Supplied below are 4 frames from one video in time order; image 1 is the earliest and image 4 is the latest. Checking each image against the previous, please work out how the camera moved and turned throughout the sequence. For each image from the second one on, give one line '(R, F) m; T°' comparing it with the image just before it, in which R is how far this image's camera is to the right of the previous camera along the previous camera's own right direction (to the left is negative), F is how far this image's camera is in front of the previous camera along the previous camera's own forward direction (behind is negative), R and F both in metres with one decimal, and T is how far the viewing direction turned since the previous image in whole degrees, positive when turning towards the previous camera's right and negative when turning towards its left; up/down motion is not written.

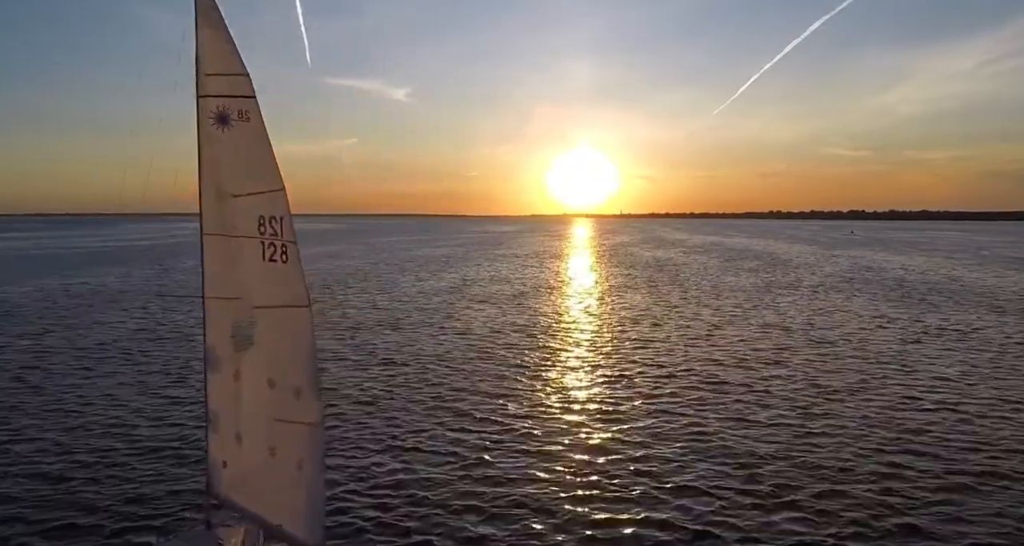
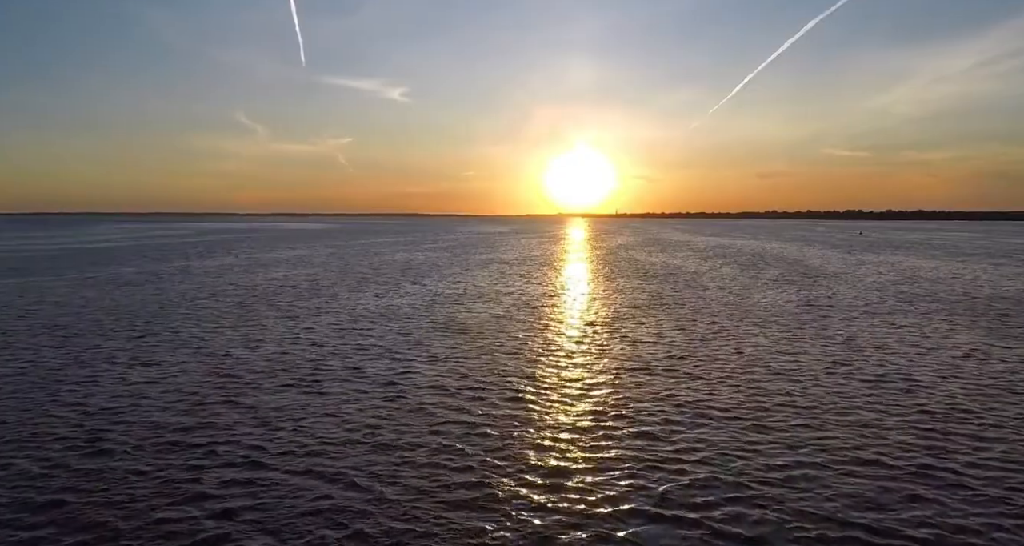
(+0.9, +8.6) m; 0°
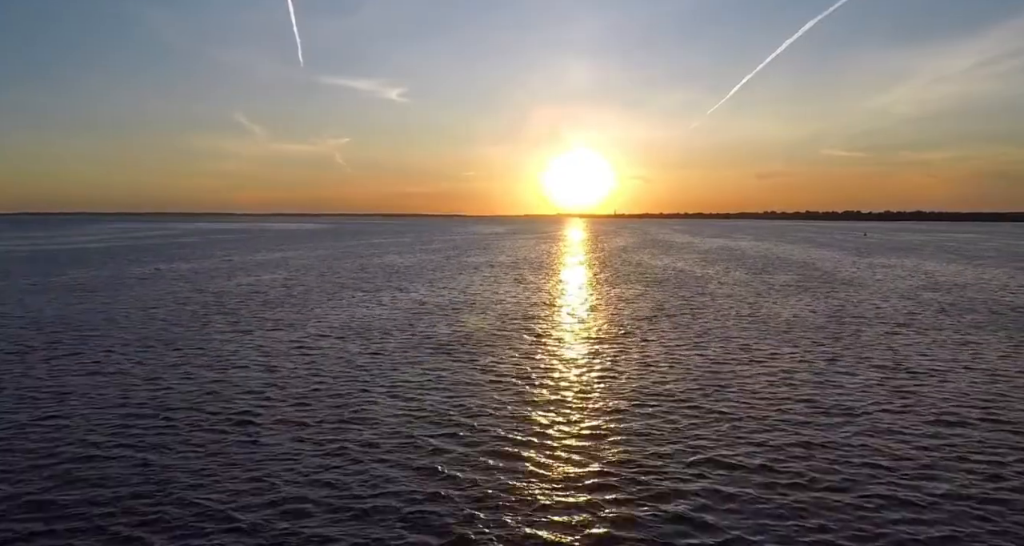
(+0.4, +3.8) m; 0°
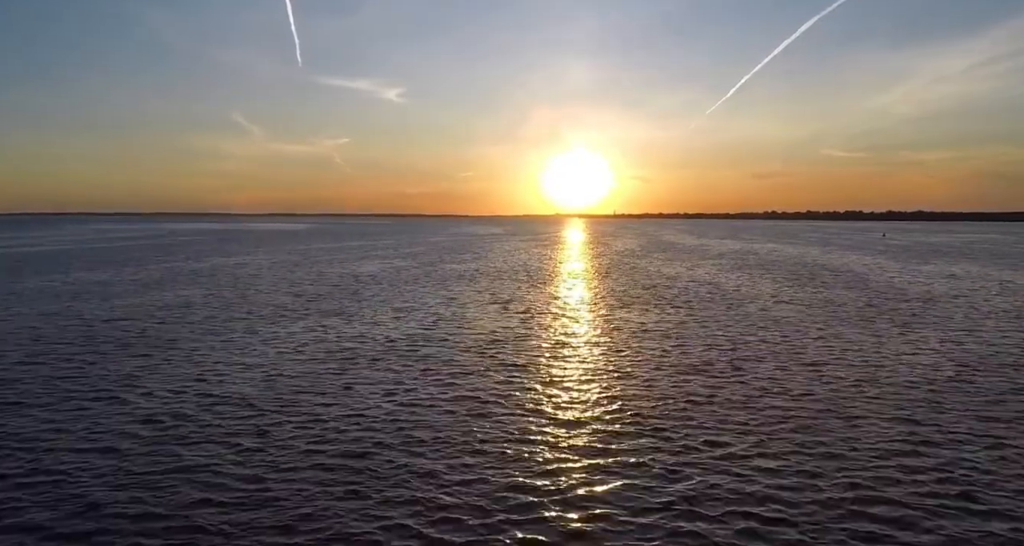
(+0.7, +11.2) m; 0°
